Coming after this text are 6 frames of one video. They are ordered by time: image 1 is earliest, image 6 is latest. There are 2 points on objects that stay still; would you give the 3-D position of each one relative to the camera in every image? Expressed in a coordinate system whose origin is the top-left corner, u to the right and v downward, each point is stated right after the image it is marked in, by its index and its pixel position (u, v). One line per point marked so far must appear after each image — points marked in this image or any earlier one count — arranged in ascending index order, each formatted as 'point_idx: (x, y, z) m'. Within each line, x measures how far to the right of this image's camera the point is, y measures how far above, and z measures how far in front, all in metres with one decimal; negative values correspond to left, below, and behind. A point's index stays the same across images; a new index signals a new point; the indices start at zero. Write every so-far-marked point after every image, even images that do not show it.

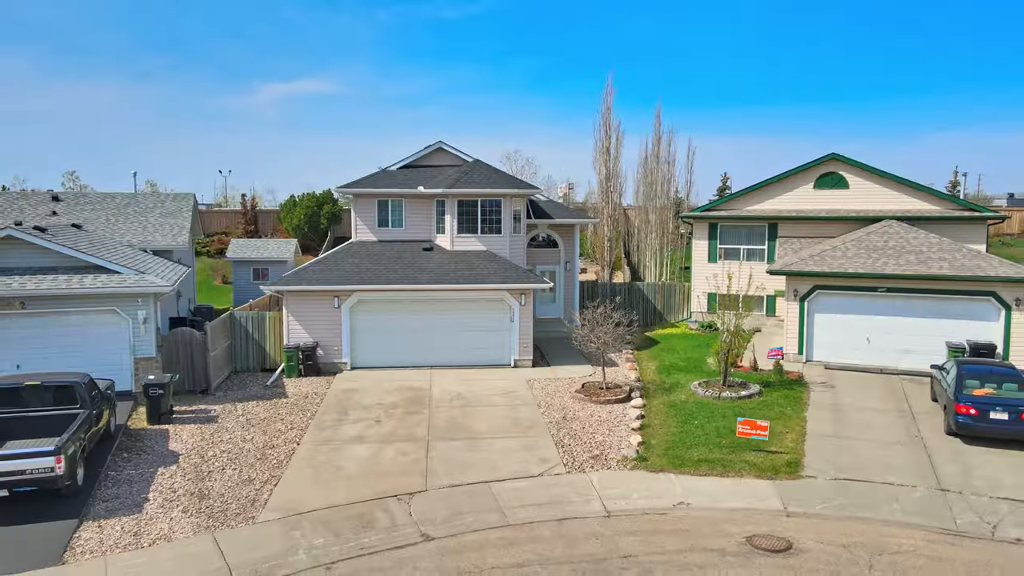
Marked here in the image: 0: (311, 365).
0: (-5.0, -1.9, +18.6) m
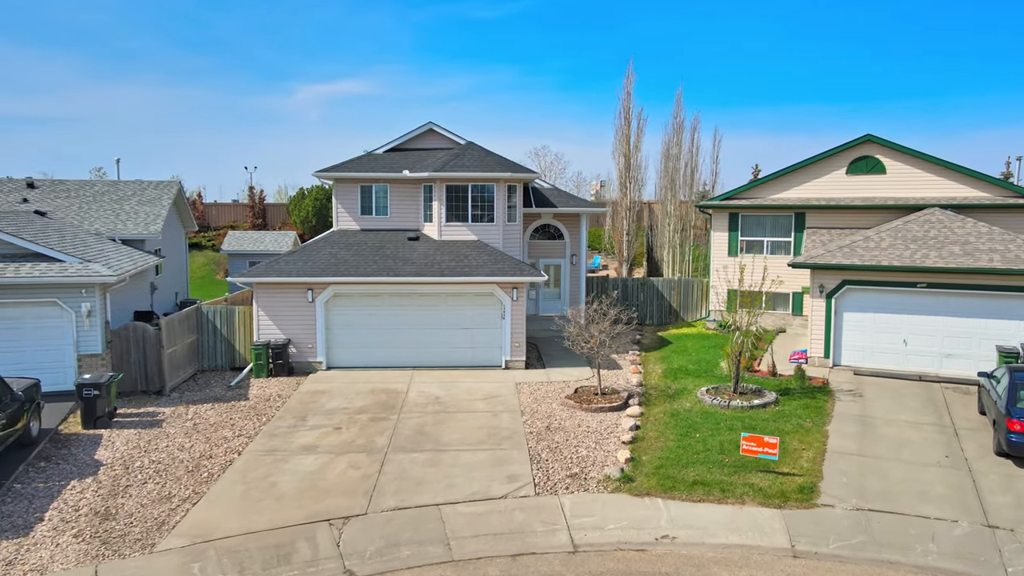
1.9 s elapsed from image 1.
0: (-5.3, -1.7, +17.1) m
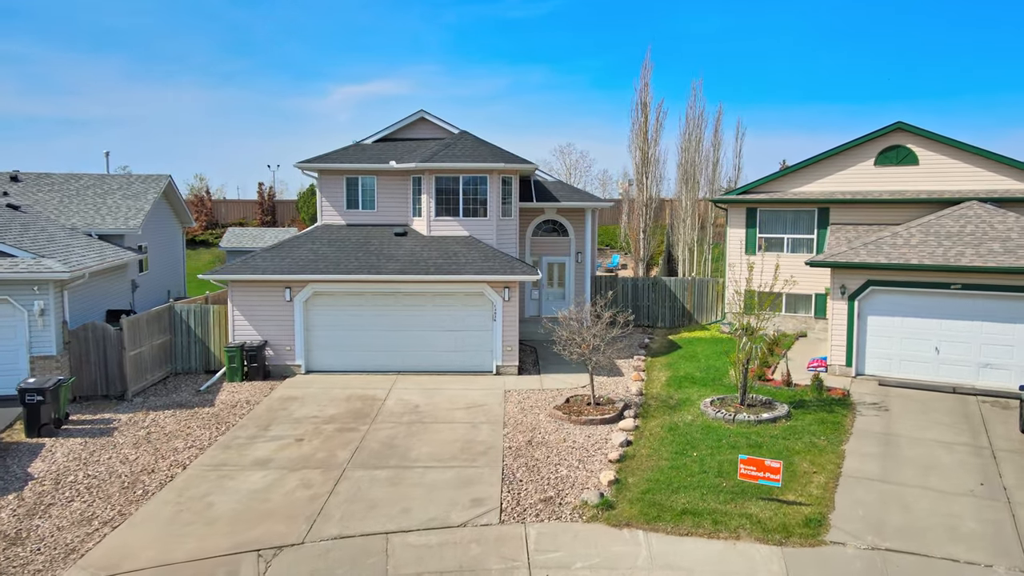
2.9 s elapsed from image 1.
0: (-5.5, -1.7, +16.0) m
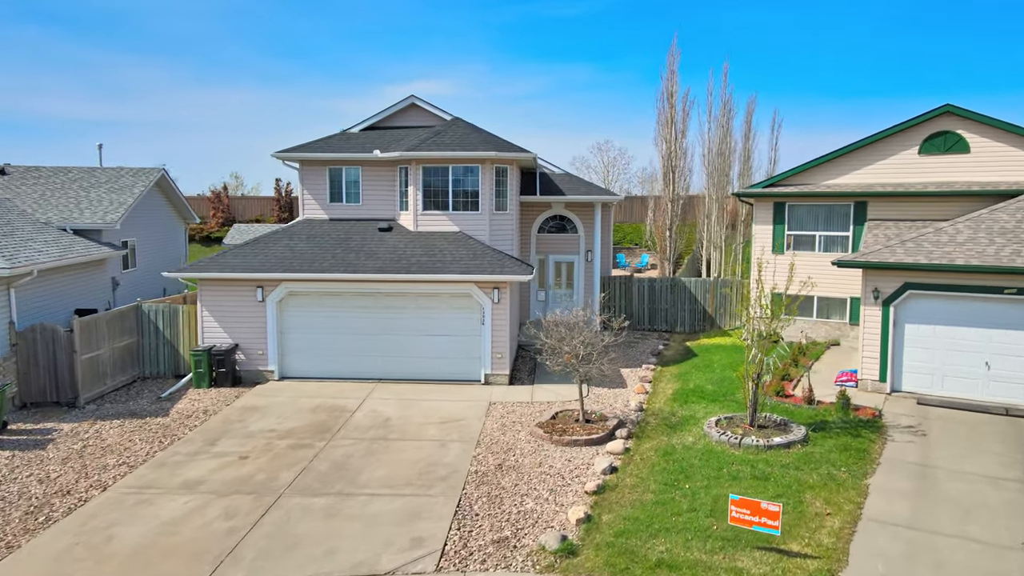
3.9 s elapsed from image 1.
0: (-5.7, -1.7, +14.8) m
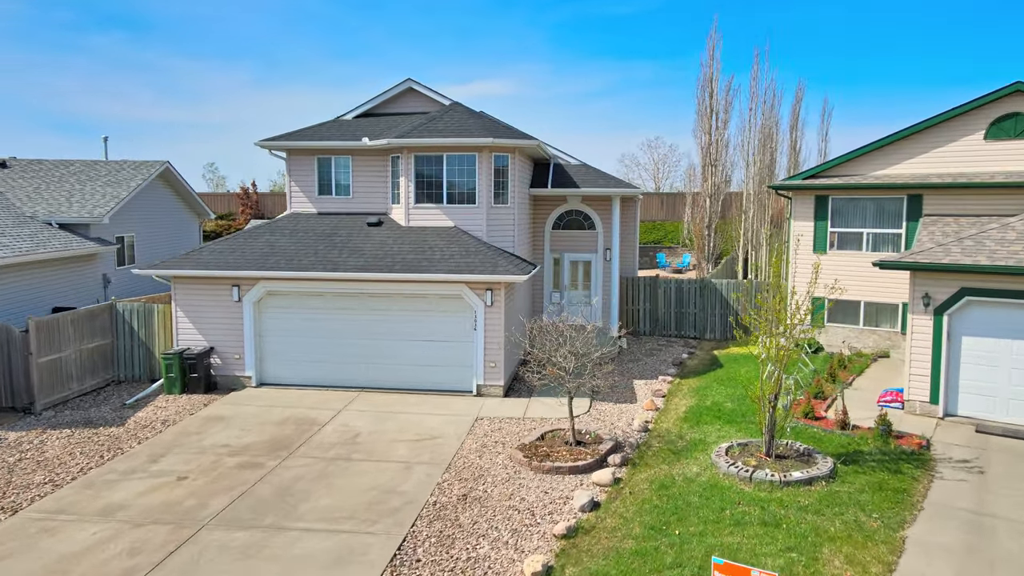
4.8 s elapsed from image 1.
0: (-5.8, -1.6, +13.7) m
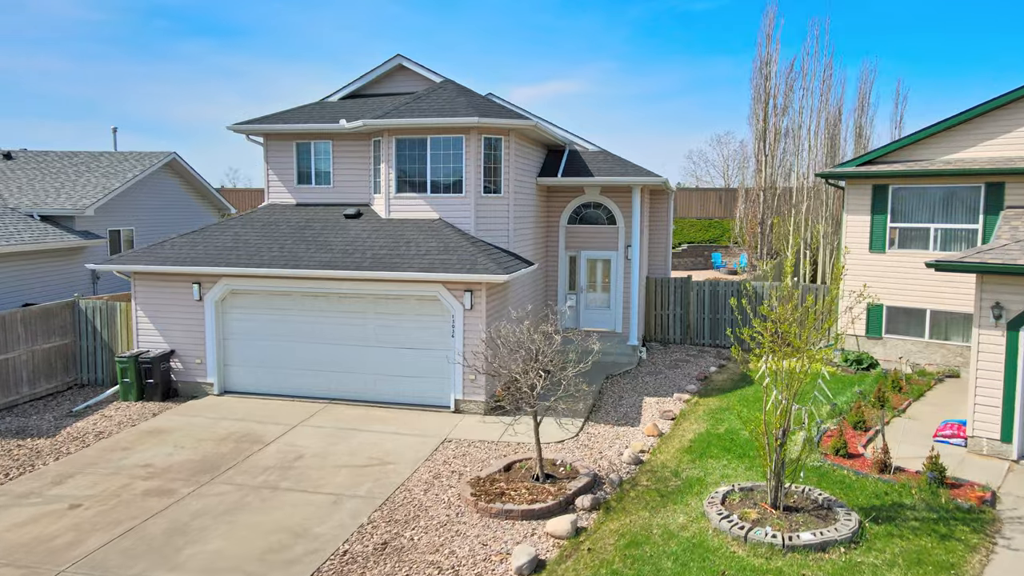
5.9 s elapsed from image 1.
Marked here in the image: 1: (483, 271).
0: (-6.0, -1.6, +12.5) m
1: (-0.4, +0.2, +11.2) m
